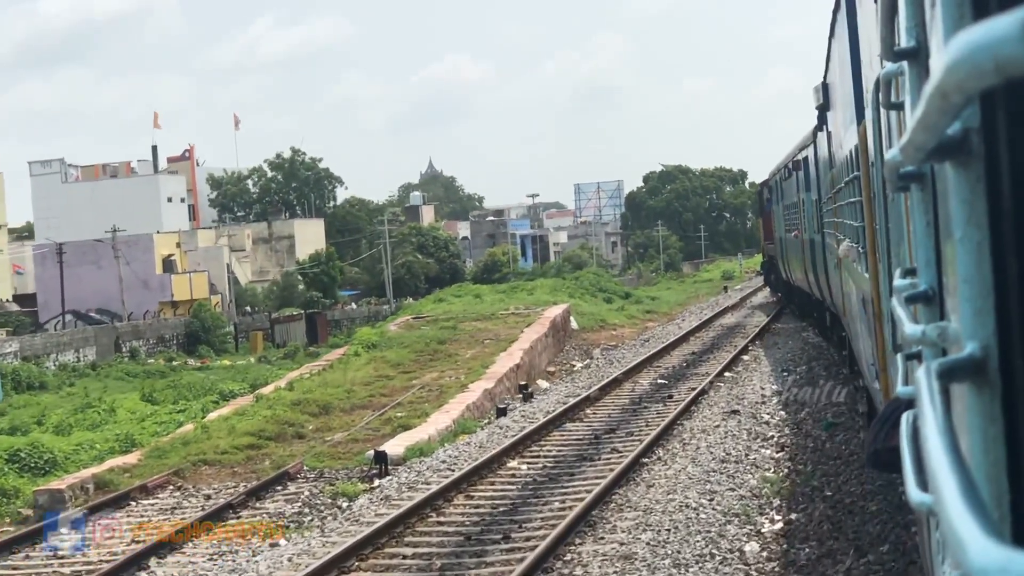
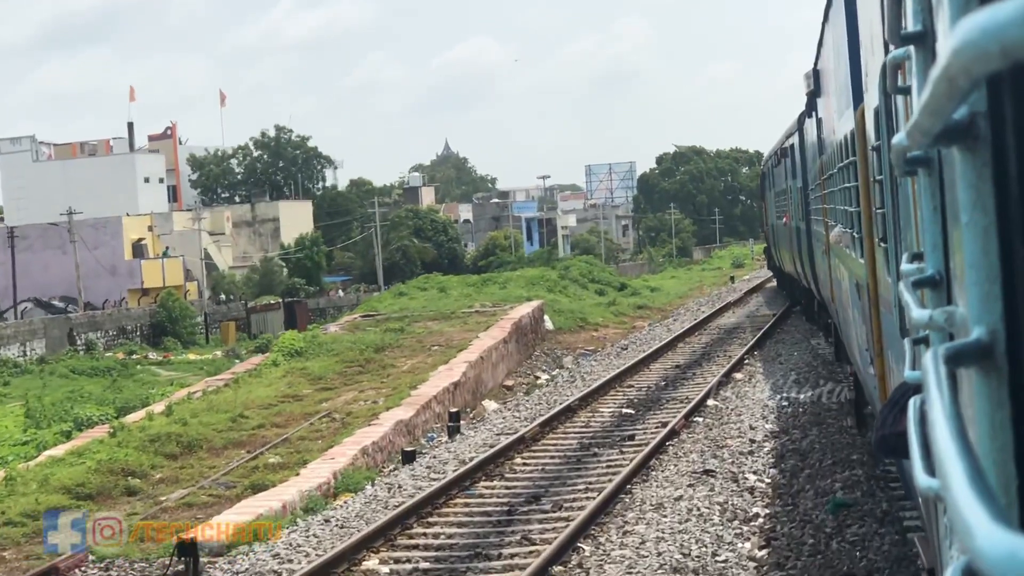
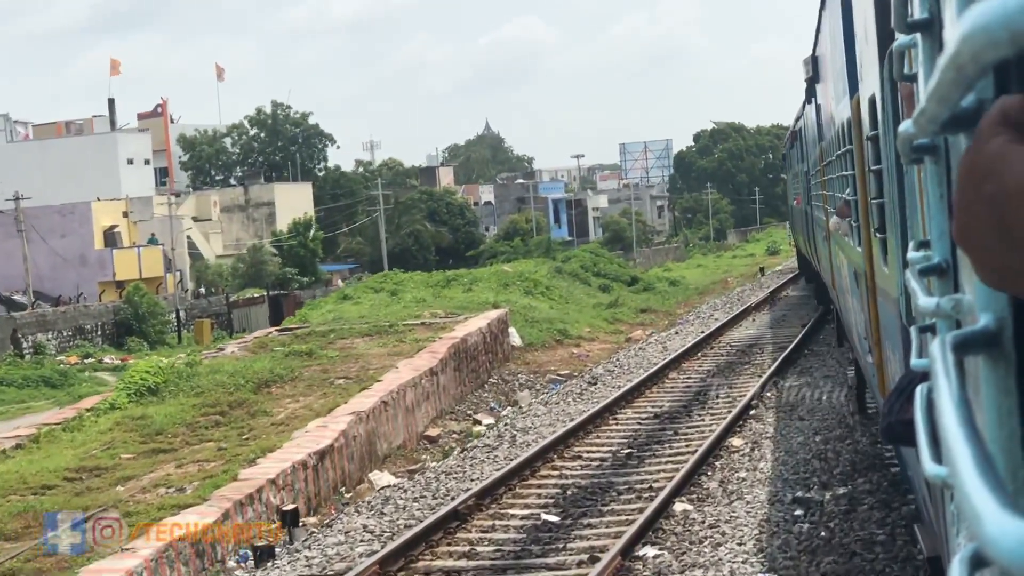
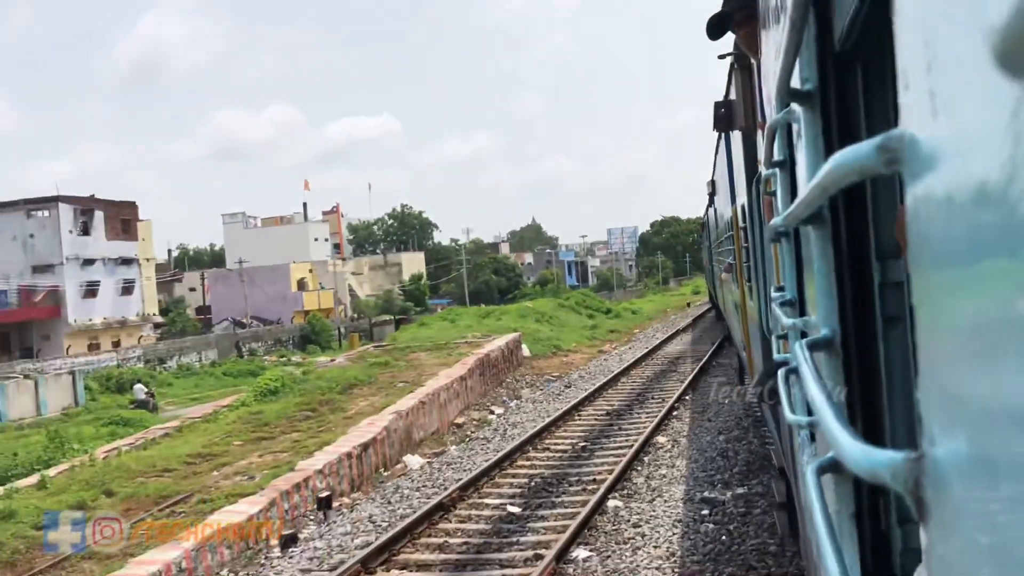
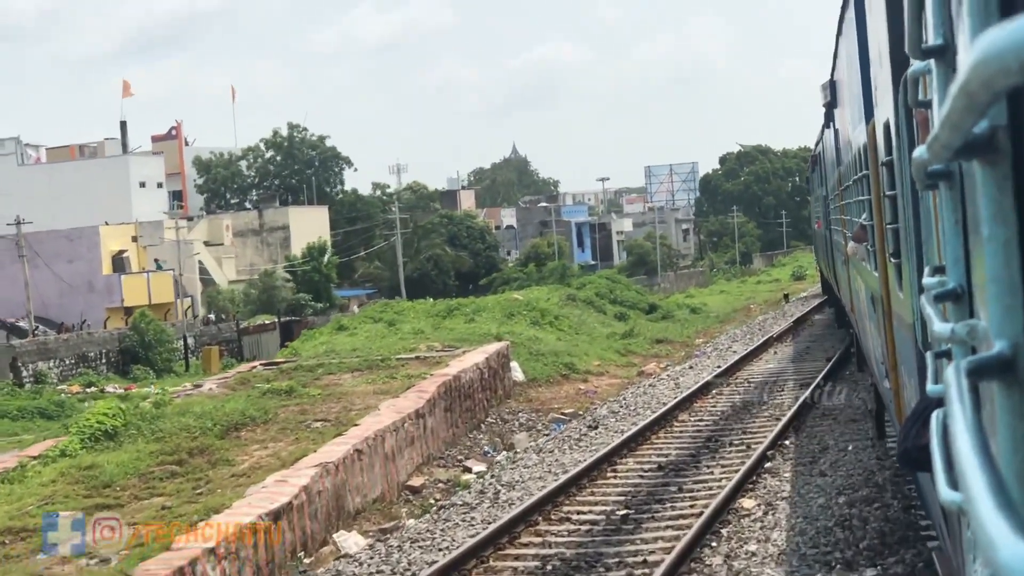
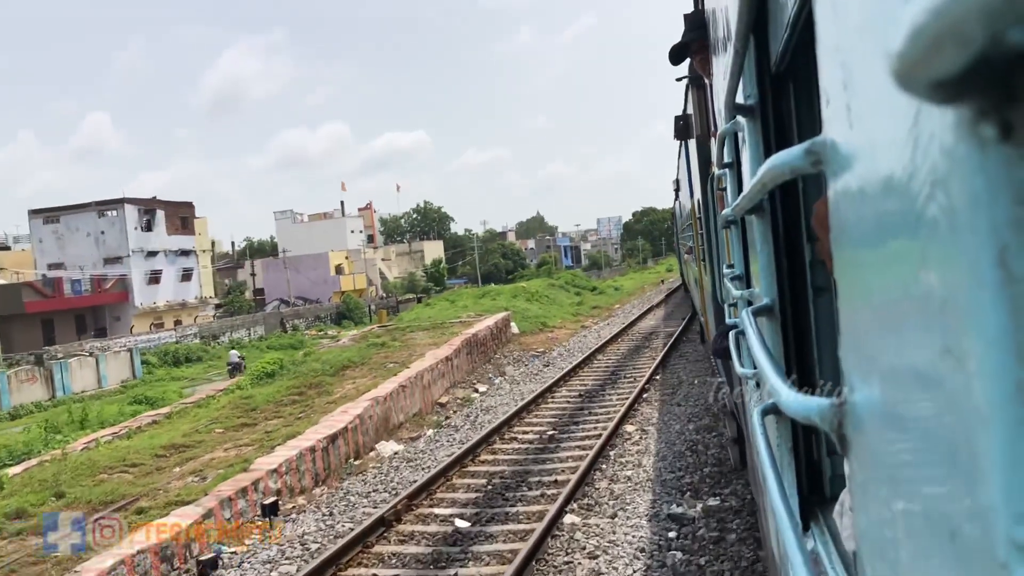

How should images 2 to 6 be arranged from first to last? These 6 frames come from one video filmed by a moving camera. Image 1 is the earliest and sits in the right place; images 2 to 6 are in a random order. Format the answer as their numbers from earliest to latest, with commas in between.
2, 3, 5, 4, 6
